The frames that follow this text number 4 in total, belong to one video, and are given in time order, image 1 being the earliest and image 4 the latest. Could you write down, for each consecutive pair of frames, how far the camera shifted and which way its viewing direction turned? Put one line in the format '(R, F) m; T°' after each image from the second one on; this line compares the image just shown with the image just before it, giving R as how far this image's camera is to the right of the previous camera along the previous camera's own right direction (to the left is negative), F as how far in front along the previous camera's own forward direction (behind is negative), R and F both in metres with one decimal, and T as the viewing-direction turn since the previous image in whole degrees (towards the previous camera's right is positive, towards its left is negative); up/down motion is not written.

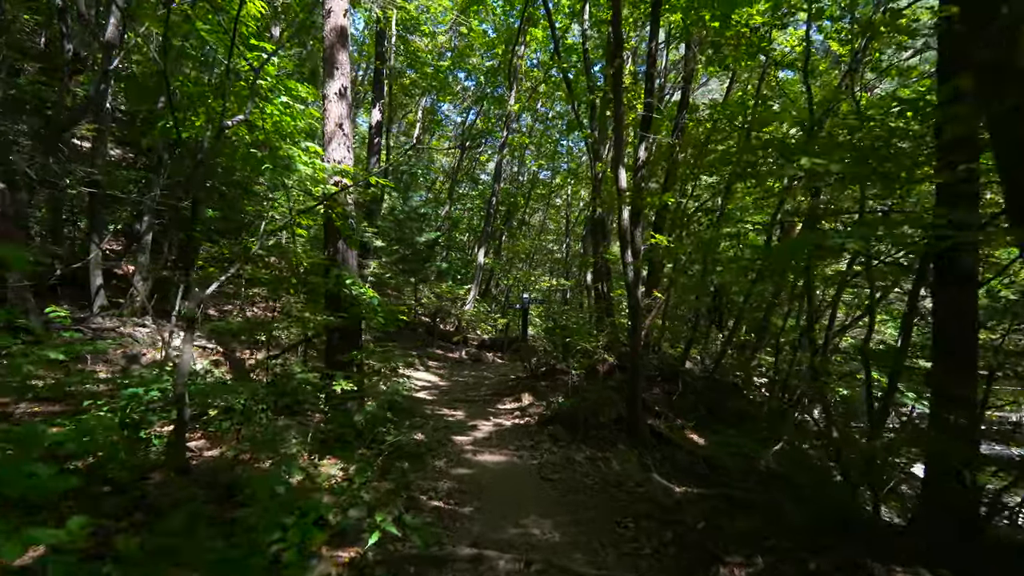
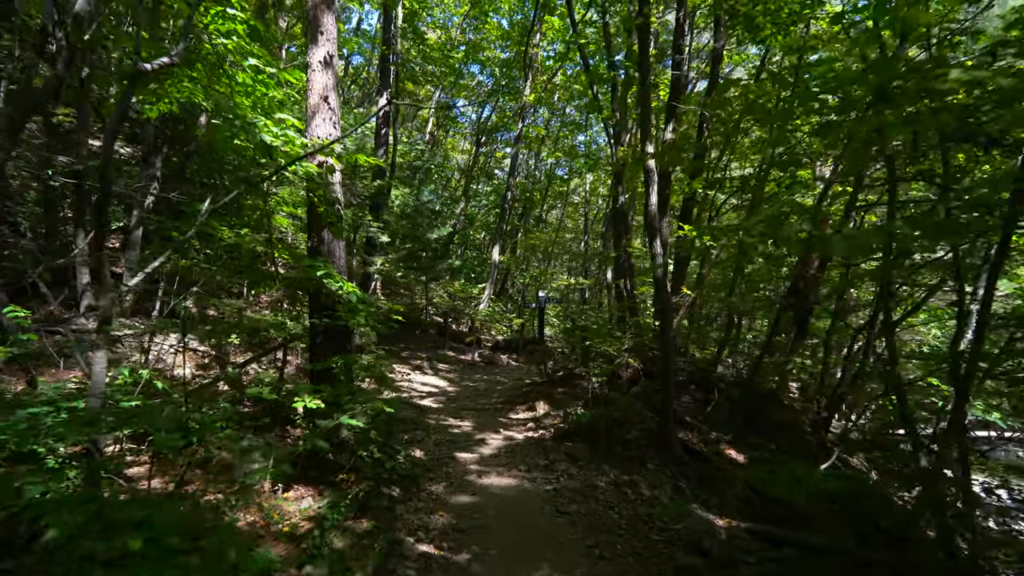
(+0.1, +0.7) m; -2°
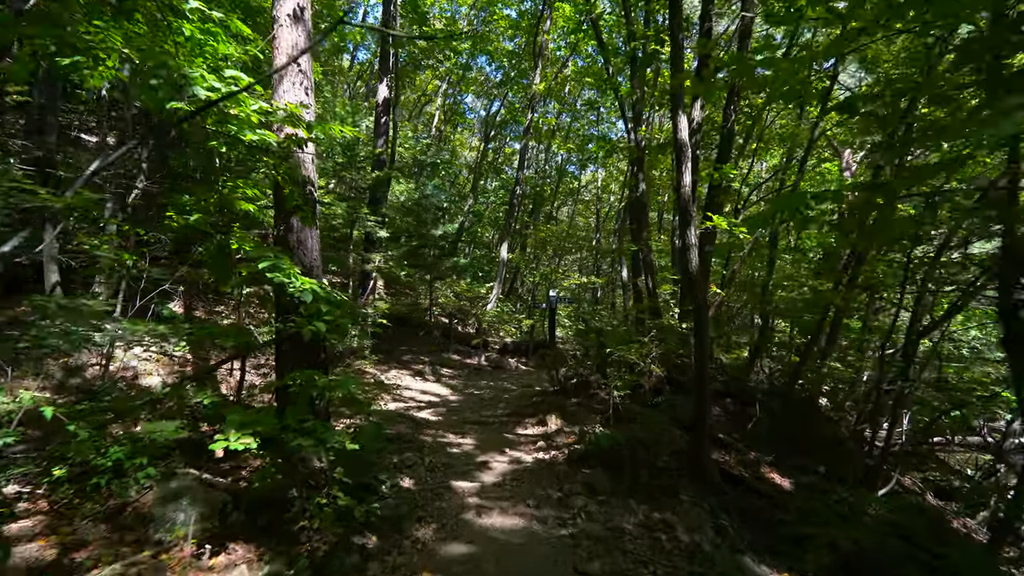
(0.0, +0.8) m; -1°
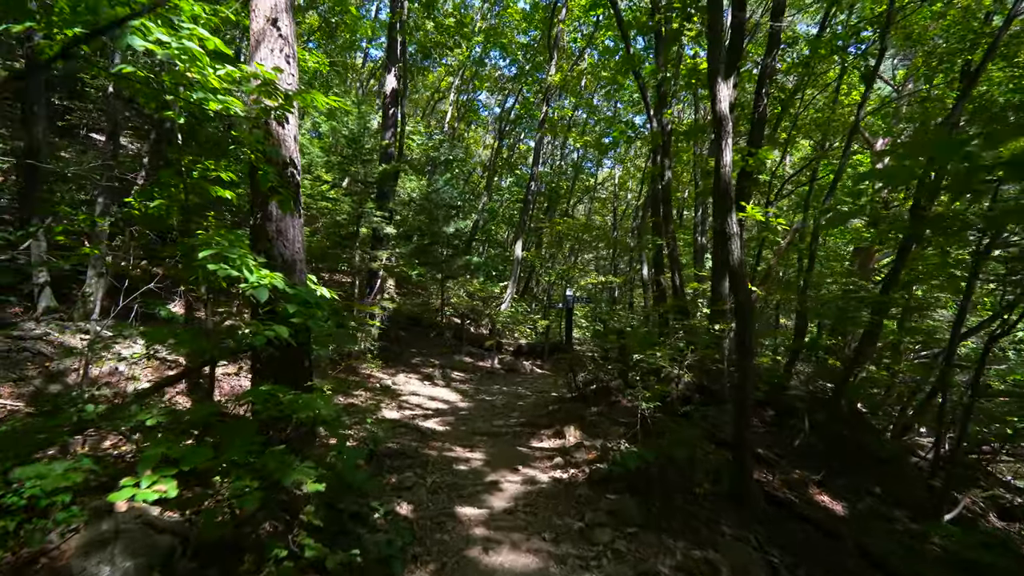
(0.0, +0.5) m; -2°
